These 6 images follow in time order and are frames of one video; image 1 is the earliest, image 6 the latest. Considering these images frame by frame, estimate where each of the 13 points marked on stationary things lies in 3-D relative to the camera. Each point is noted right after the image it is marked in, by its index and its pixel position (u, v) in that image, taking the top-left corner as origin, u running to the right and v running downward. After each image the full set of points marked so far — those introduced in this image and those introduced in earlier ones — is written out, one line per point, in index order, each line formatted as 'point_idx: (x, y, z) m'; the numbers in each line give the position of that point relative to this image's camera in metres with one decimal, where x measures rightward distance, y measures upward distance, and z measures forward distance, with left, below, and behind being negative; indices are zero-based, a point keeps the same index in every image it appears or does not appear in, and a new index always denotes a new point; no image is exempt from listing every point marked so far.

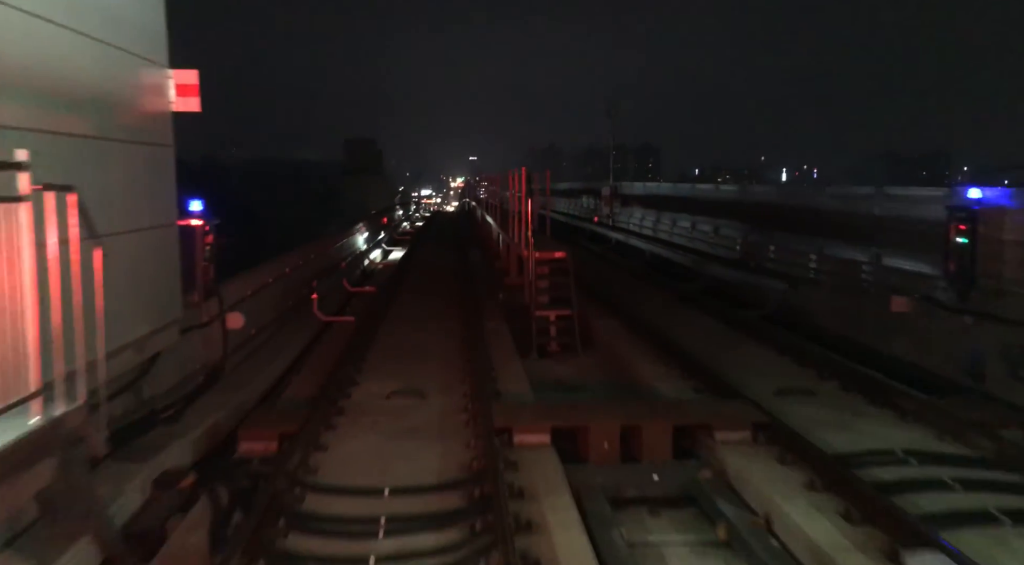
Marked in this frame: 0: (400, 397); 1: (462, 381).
0: (-1.1, -1.1, +7.9) m
1: (-0.5, -1.1, +8.6) m
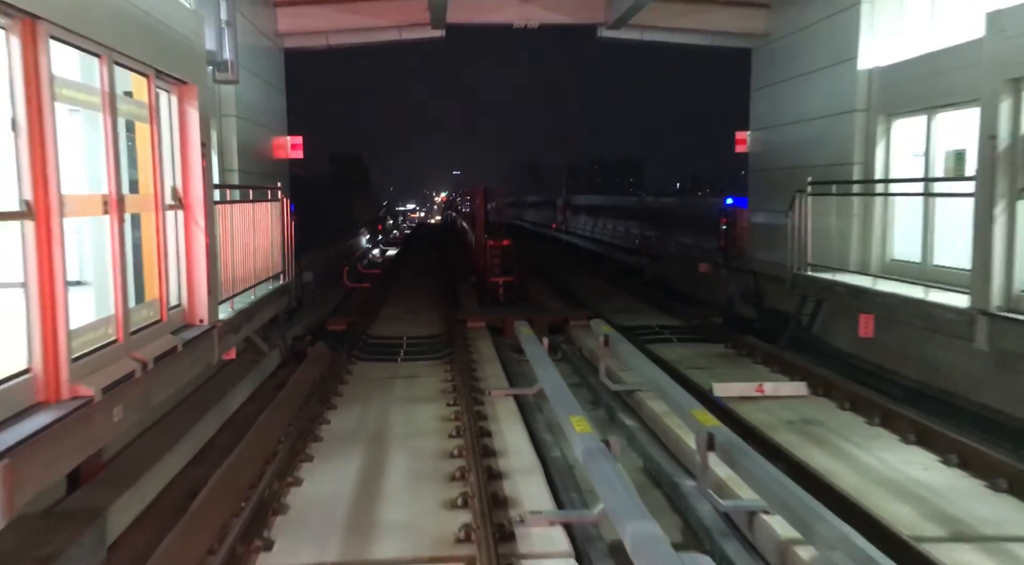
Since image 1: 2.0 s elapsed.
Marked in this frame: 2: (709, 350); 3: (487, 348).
0: (-1.9, -0.6, +14.4) m
1: (-1.3, -0.5, +15.1) m
2: (+2.7, -0.9, +10.9) m
3: (-0.4, -0.9, +11.3) m
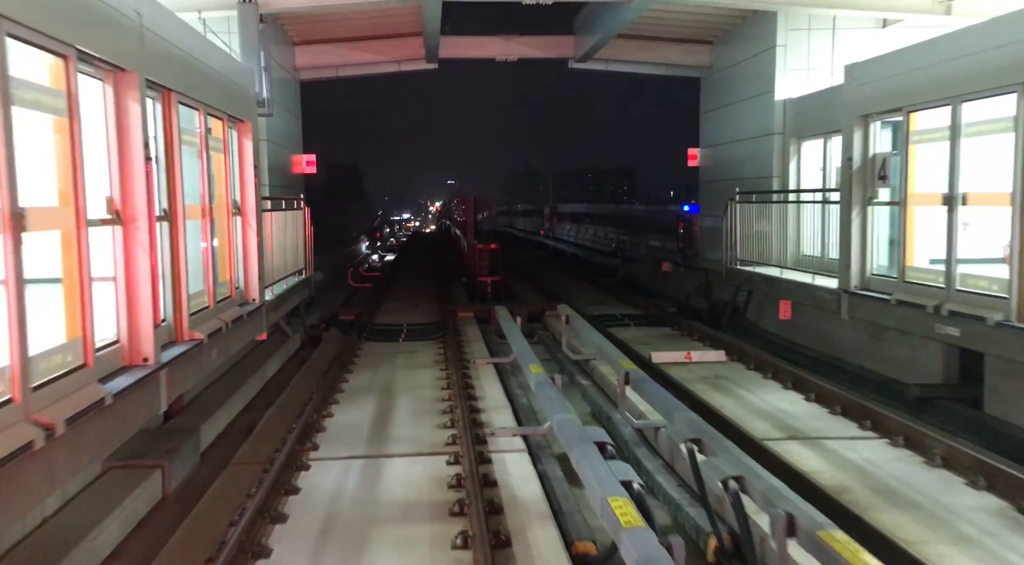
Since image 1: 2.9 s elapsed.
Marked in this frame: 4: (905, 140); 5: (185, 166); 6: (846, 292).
0: (-2.2, -0.5, +16.6) m
1: (-1.6, -0.4, +17.3) m
2: (+2.4, -0.8, +13.1) m
3: (-0.7, -0.8, +13.5) m
4: (+4.1, +1.5, +8.2) m
5: (-2.8, +1.0, +6.8) m
6: (+3.9, -0.1, +9.3) m
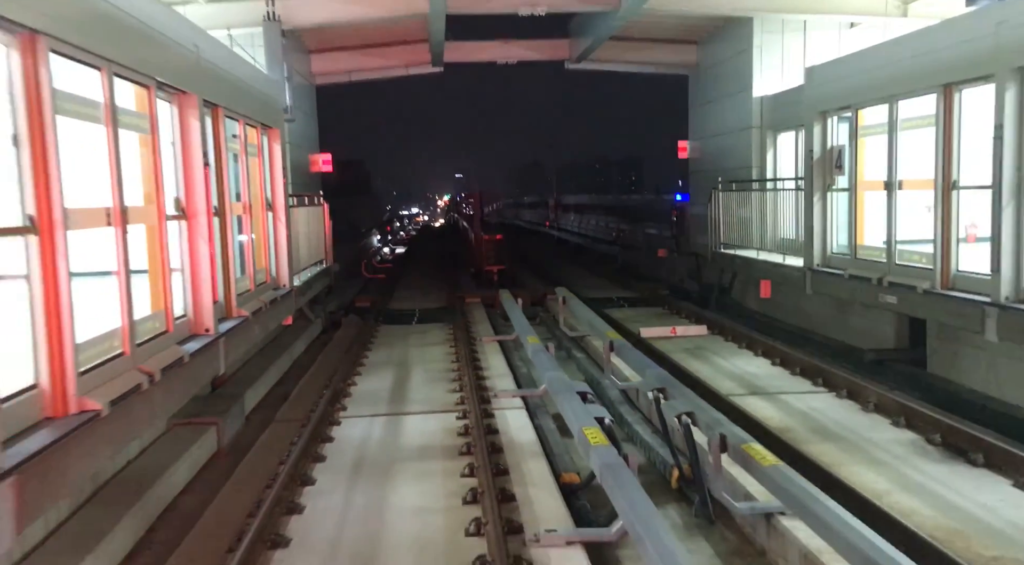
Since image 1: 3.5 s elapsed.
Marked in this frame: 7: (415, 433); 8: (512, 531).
0: (-2.1, -0.3, +17.8) m
1: (-1.5, -0.2, +18.5) m
2: (+2.5, -0.5, +14.3) m
3: (-0.6, -0.6, +14.7) m
4: (+4.0, +1.7, +9.3) m
5: (-2.8, +1.1, +8.0) m
6: (+3.9, +0.2, +10.4) m
7: (-0.9, -1.4, +7.5) m
8: (0.0, -1.6, +5.2) m
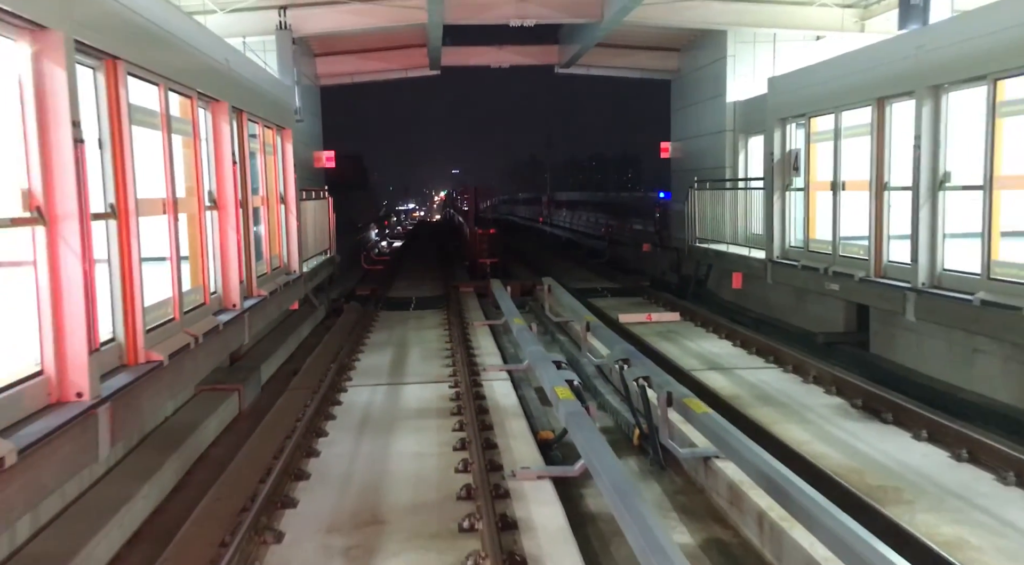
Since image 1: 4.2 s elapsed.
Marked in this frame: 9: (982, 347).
0: (-2.3, 0.0, +18.9) m
1: (-1.7, 0.0, +19.5) m
2: (+2.3, -0.4, +15.4) m
3: (-0.8, -0.4, +15.7) m
4: (+3.9, +1.9, +10.4) m
5: (-3.0, +1.3, +9.1) m
6: (+3.8, +0.3, +11.5) m
7: (-1.1, -1.2, +8.6) m
8: (-0.1, -1.5, +6.3) m
9: (+4.7, -0.7, +8.0) m
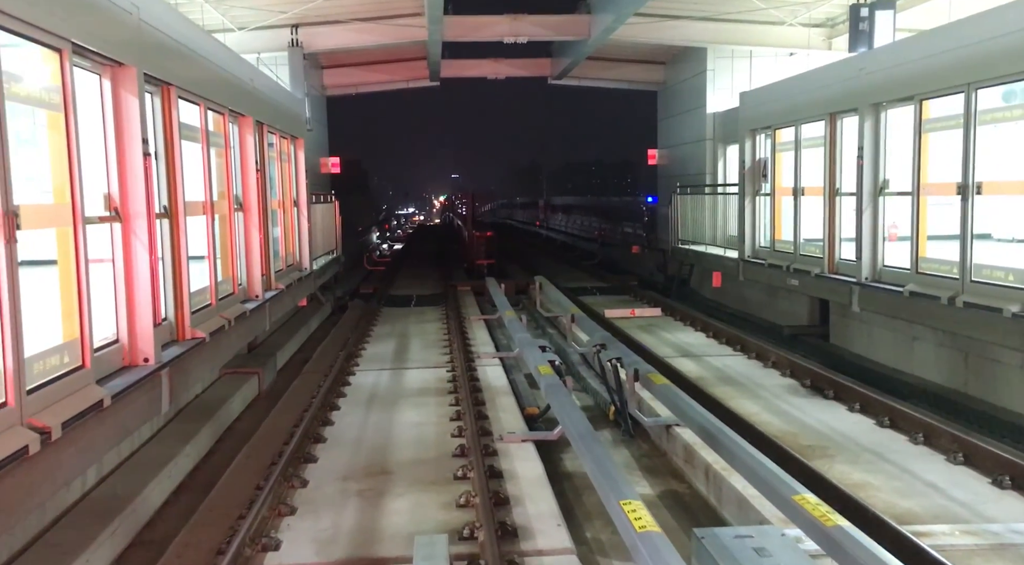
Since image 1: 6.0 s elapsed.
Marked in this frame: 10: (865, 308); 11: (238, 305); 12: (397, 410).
0: (-2.5, 0.0, +19.9) m
1: (-1.9, 0.0, +20.6) m
2: (+2.2, -0.3, +16.4) m
3: (-0.9, -0.4, +16.8) m
4: (+3.8, +1.9, +11.4) m
5: (-3.1, +1.4, +10.1) m
6: (+3.6, +0.3, +12.5) m
7: (-1.2, -1.2, +9.6) m
8: (-0.3, -1.4, +7.3) m
9: (+4.6, -0.6, +9.0) m
10: (+4.0, -0.3, +9.0) m
11: (-2.8, -0.2, +8.0) m
12: (-1.2, -1.3, +8.2) m
